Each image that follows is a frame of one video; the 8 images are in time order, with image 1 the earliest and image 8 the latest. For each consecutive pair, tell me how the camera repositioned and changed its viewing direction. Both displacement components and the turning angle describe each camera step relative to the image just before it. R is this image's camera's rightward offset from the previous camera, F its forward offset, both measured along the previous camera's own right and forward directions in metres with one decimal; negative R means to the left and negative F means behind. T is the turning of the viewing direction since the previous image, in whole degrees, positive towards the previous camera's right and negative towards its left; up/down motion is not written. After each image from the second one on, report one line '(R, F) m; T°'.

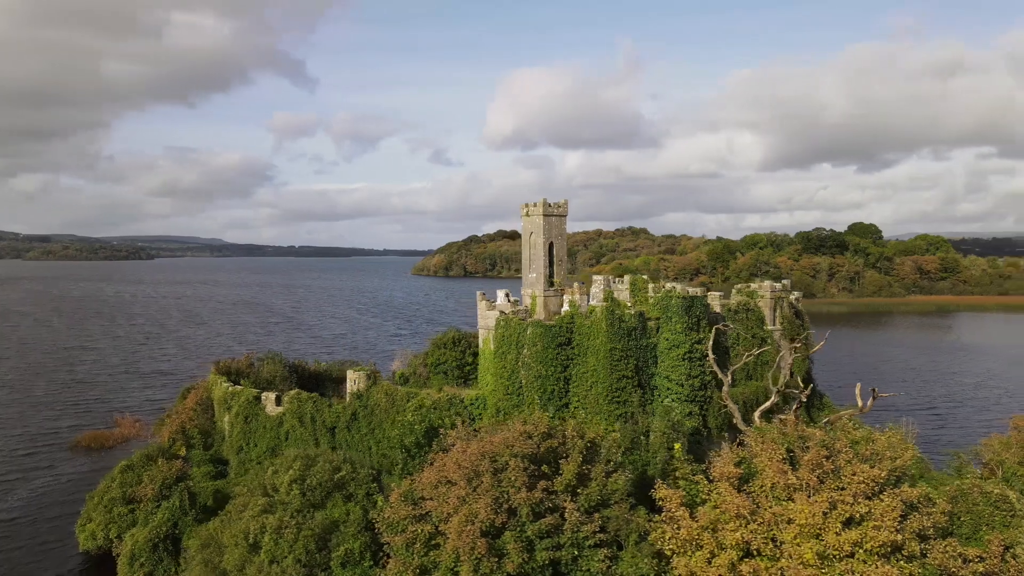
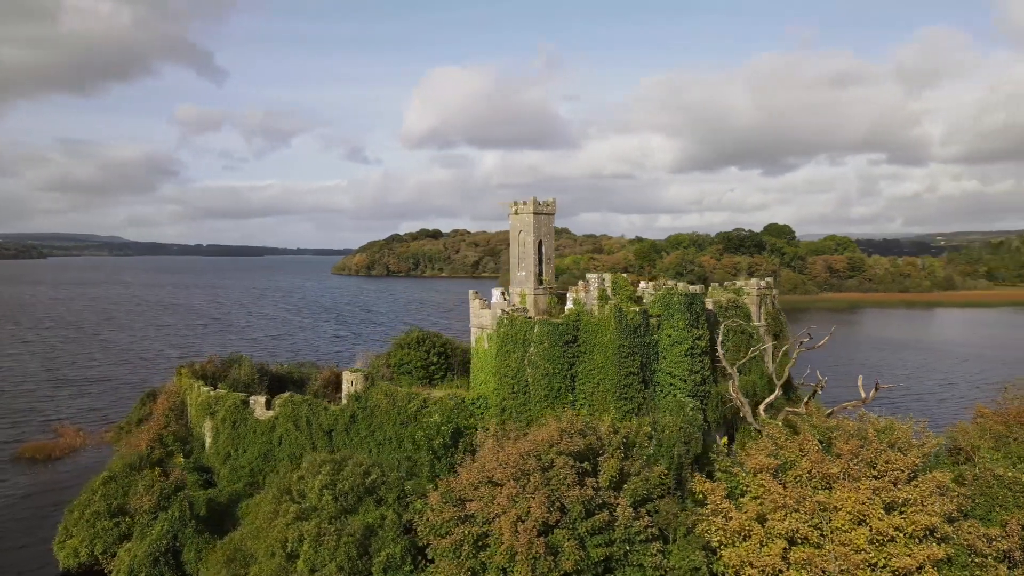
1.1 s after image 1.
(-2.9, +0.3) m; +6°
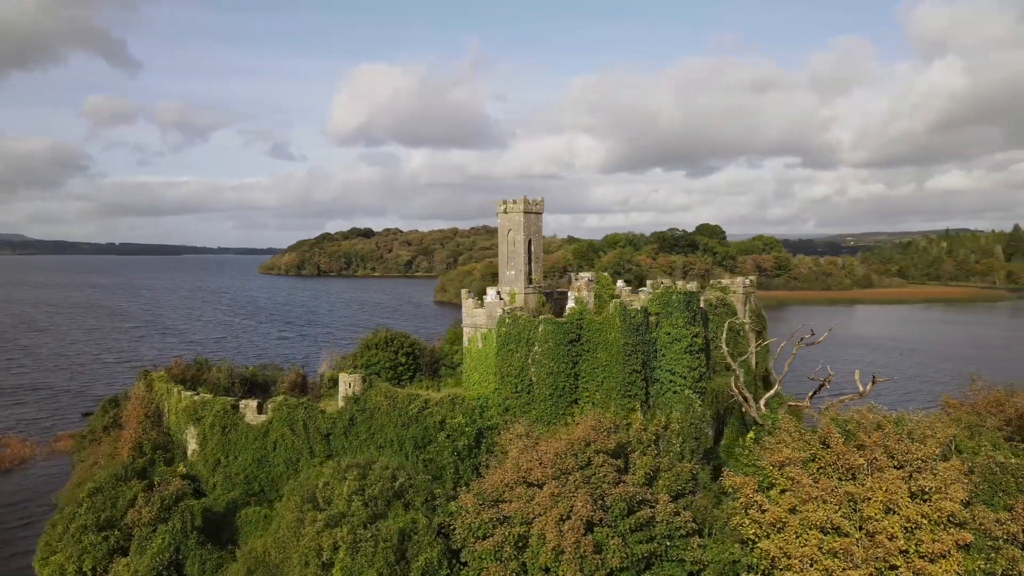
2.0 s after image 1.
(-2.4, +0.2) m; +5°
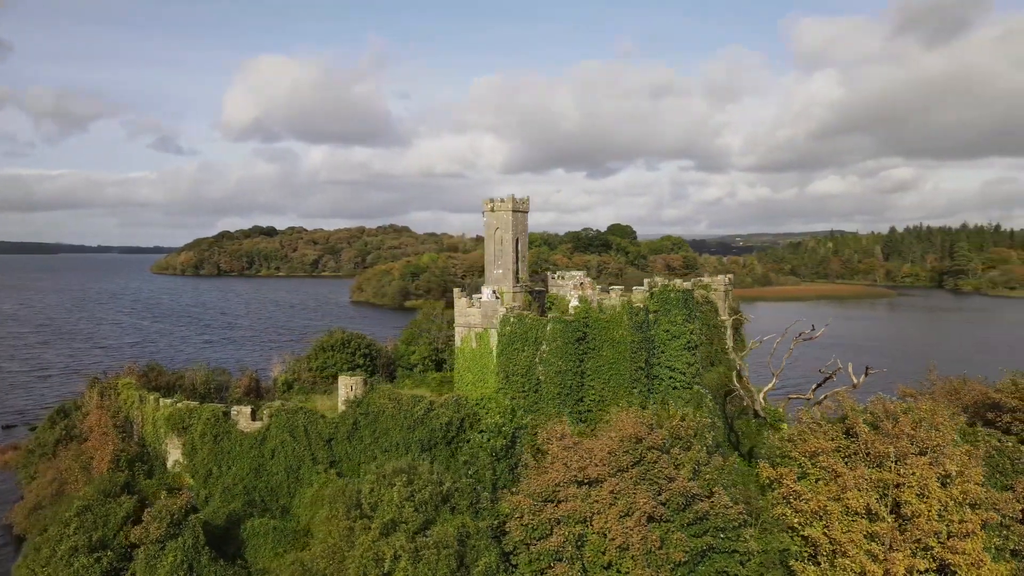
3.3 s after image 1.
(-3.4, +0.4) m; +7°
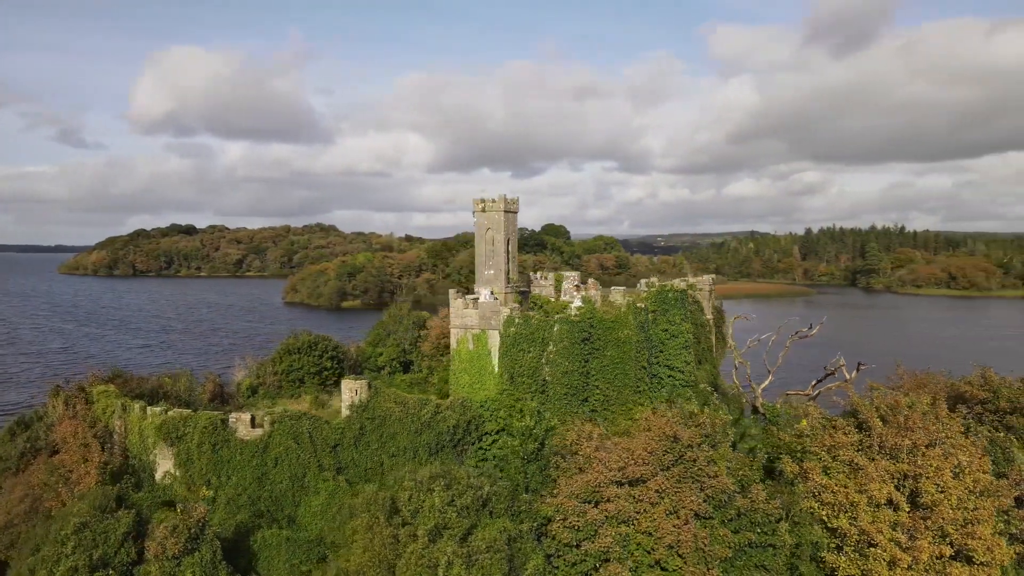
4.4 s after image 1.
(-2.6, +0.2) m; +5°
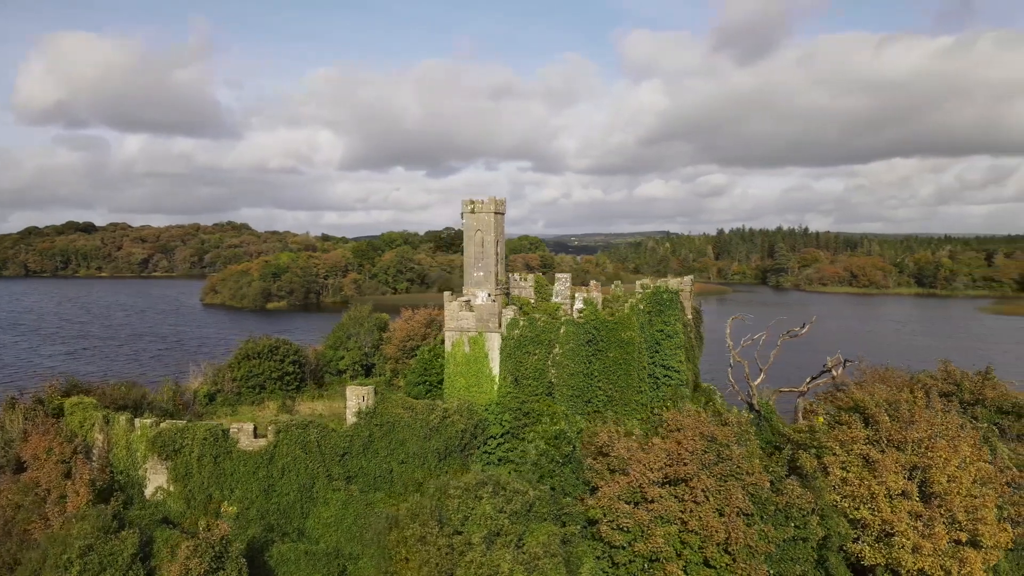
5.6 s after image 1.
(-2.9, +0.3) m; +6°
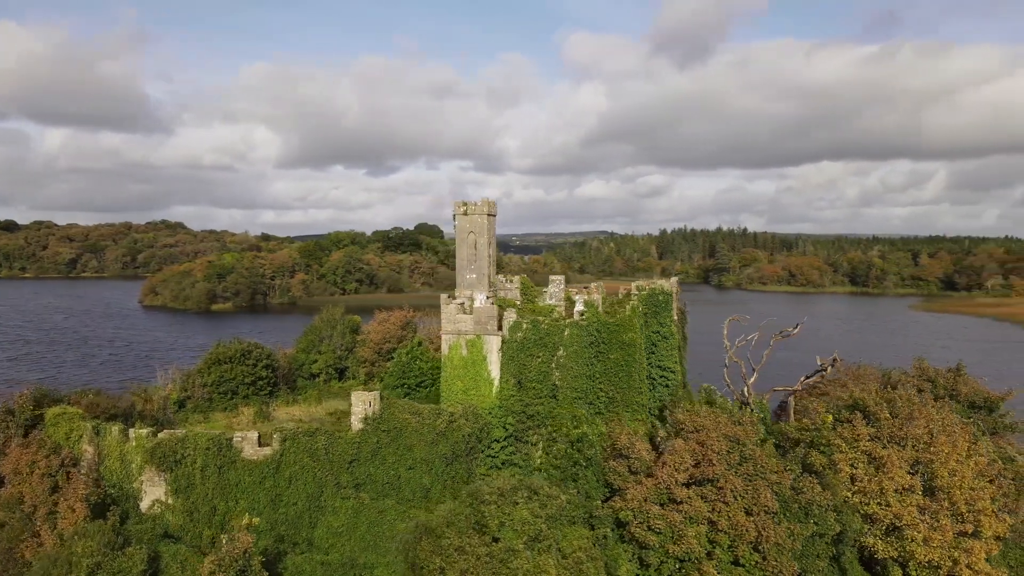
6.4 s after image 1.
(-2.0, +0.1) m; +4°
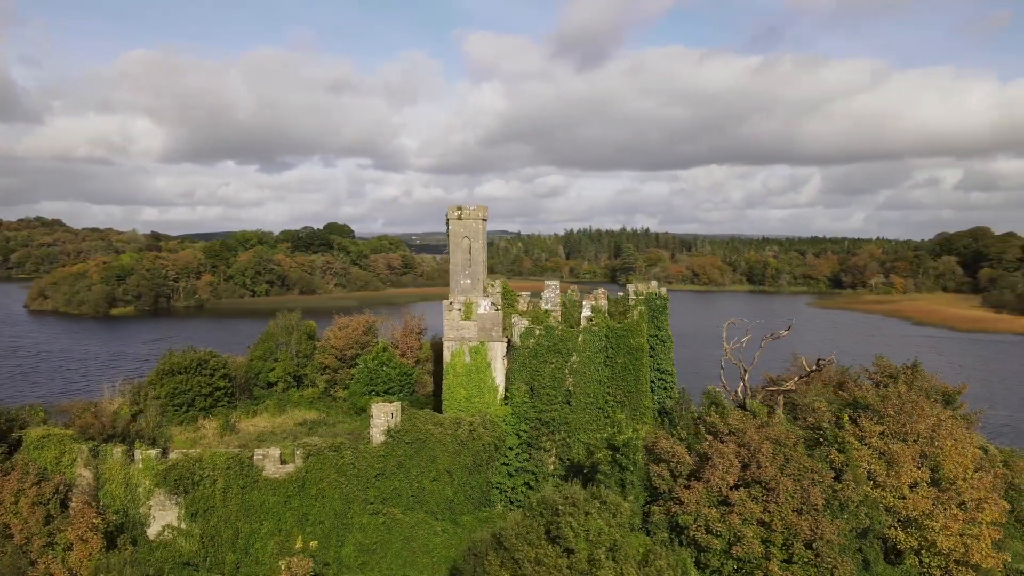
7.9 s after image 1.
(-3.7, +0.3) m; +7°
